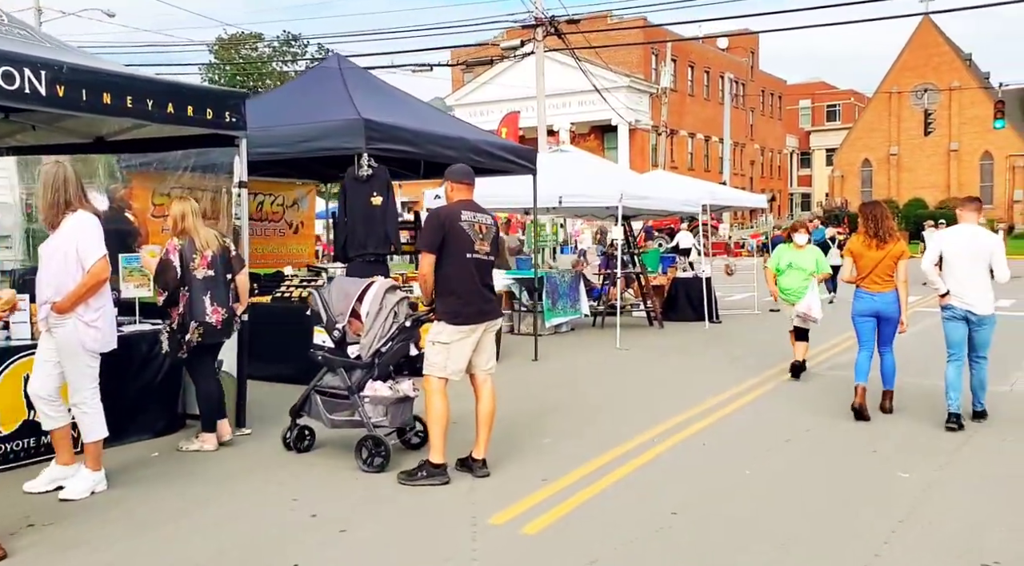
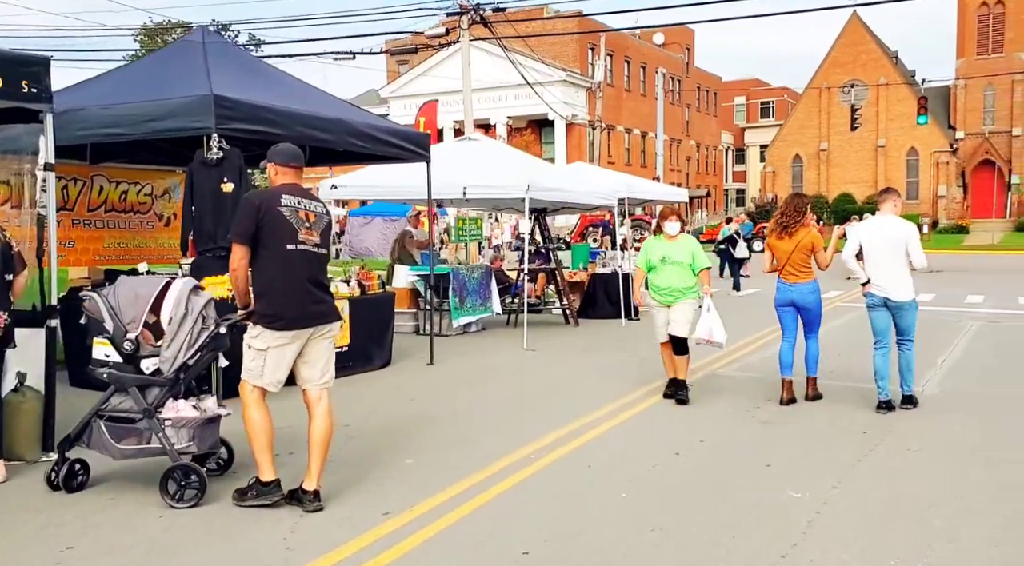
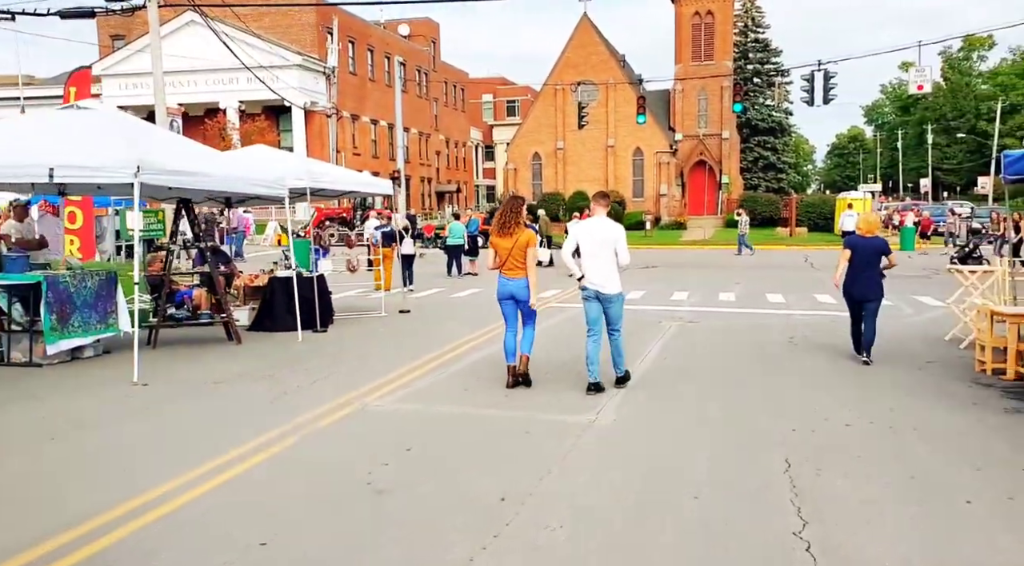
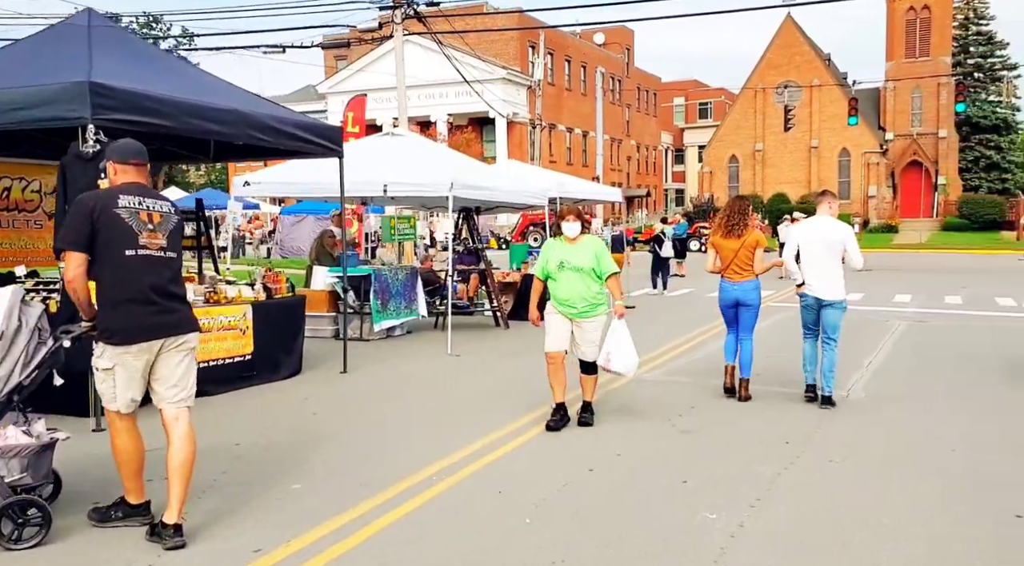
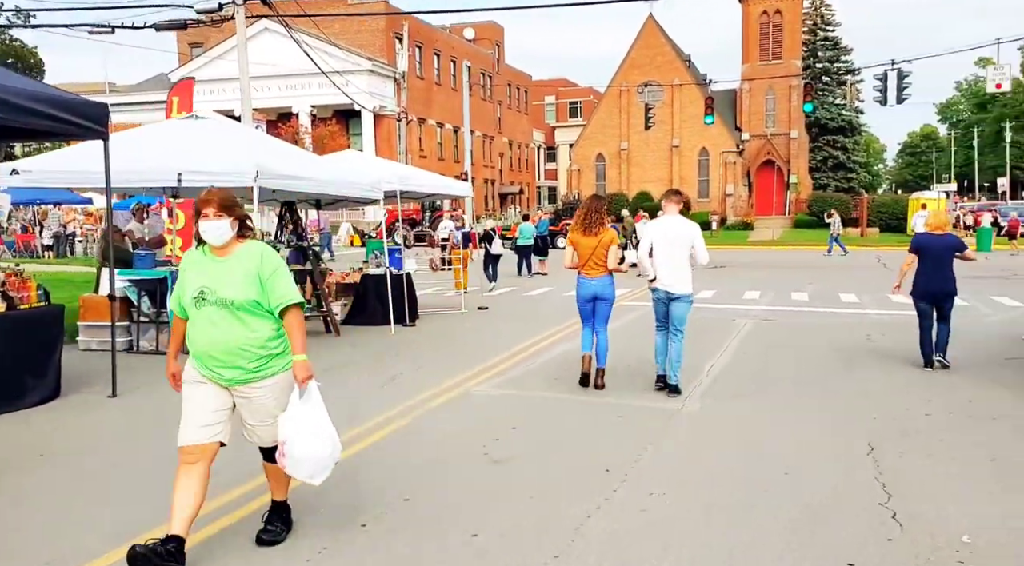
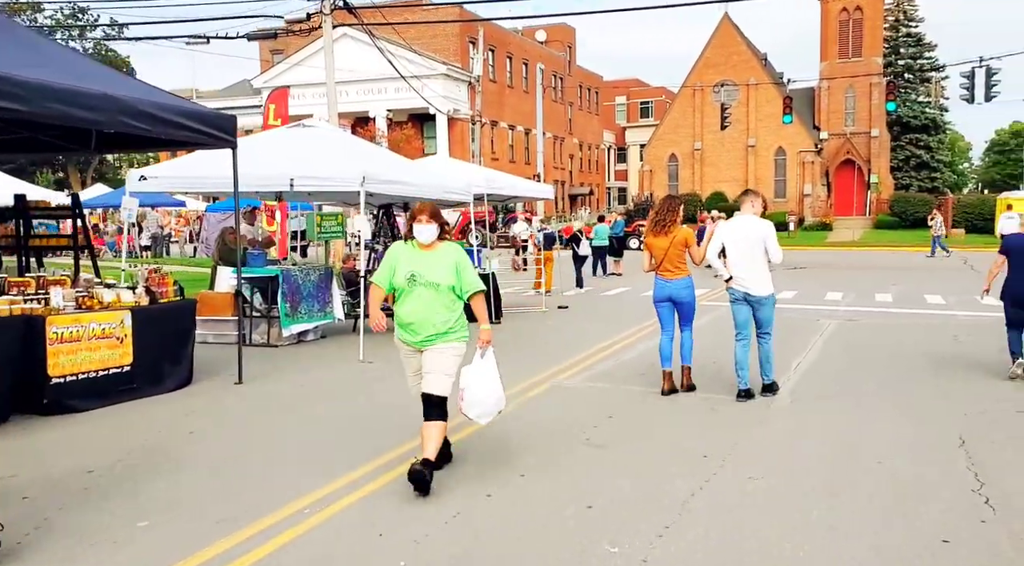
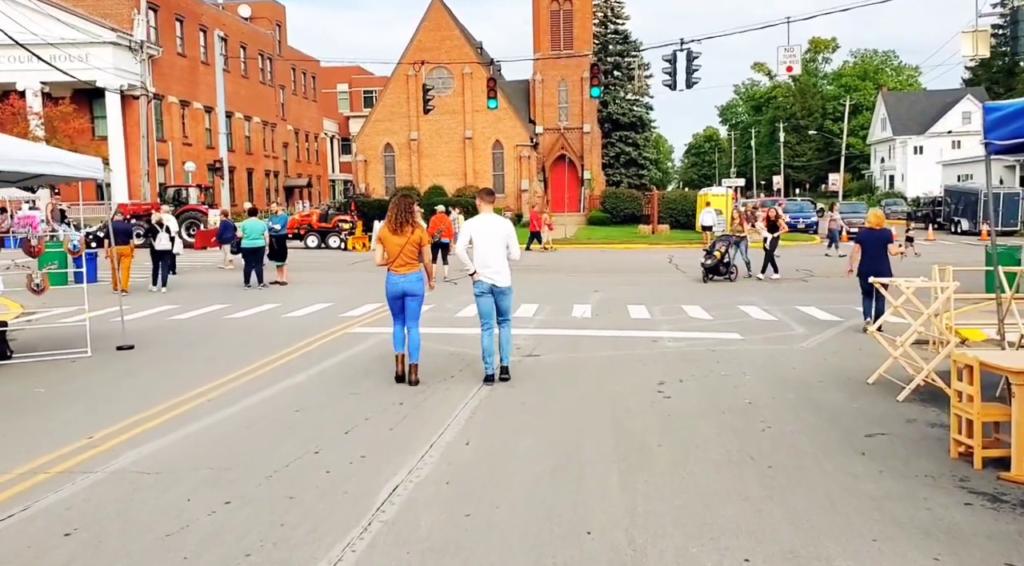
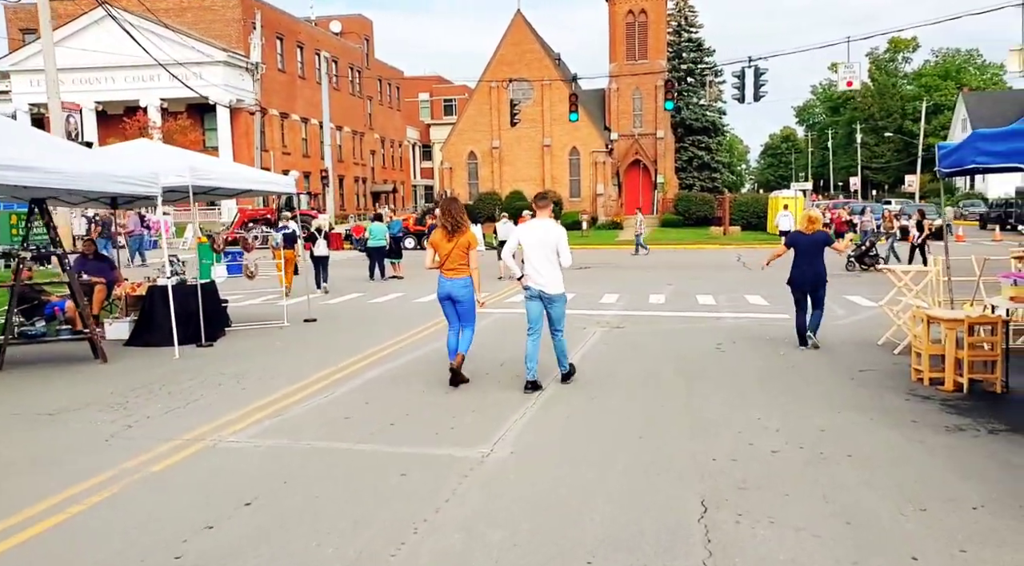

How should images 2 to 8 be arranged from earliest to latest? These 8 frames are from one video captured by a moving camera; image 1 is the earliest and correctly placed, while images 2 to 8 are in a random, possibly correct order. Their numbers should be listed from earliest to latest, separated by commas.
2, 4, 6, 5, 3, 8, 7
